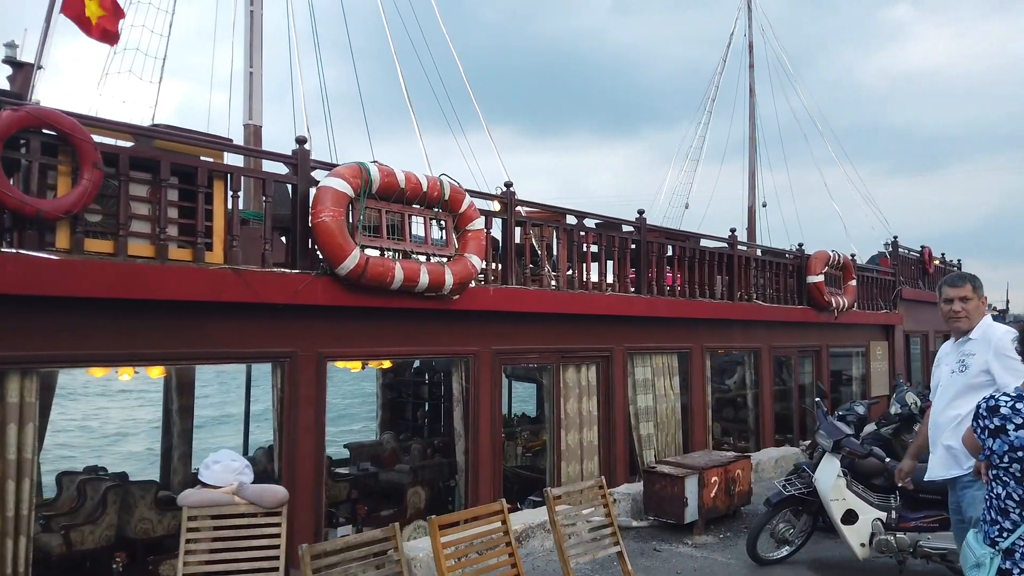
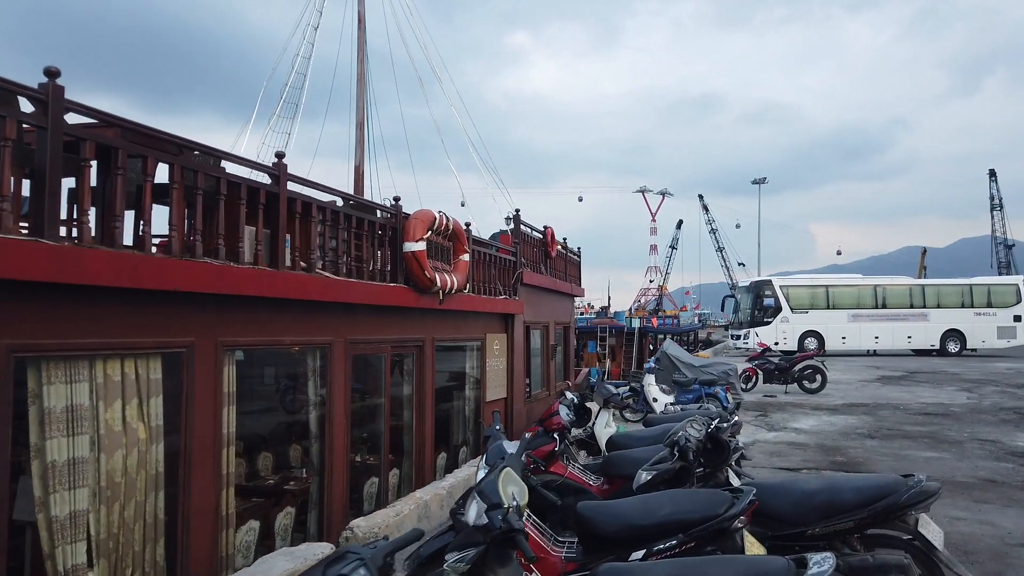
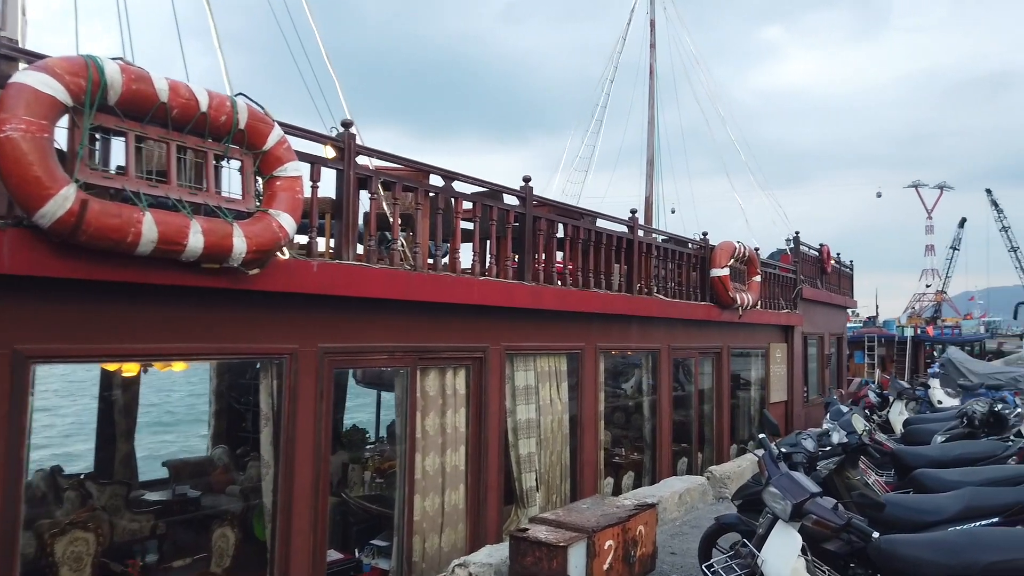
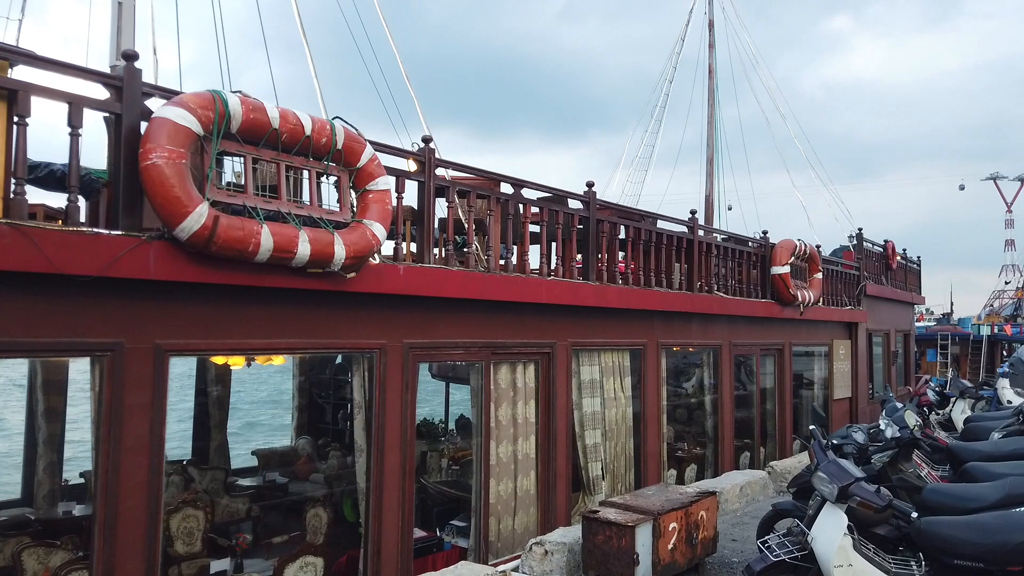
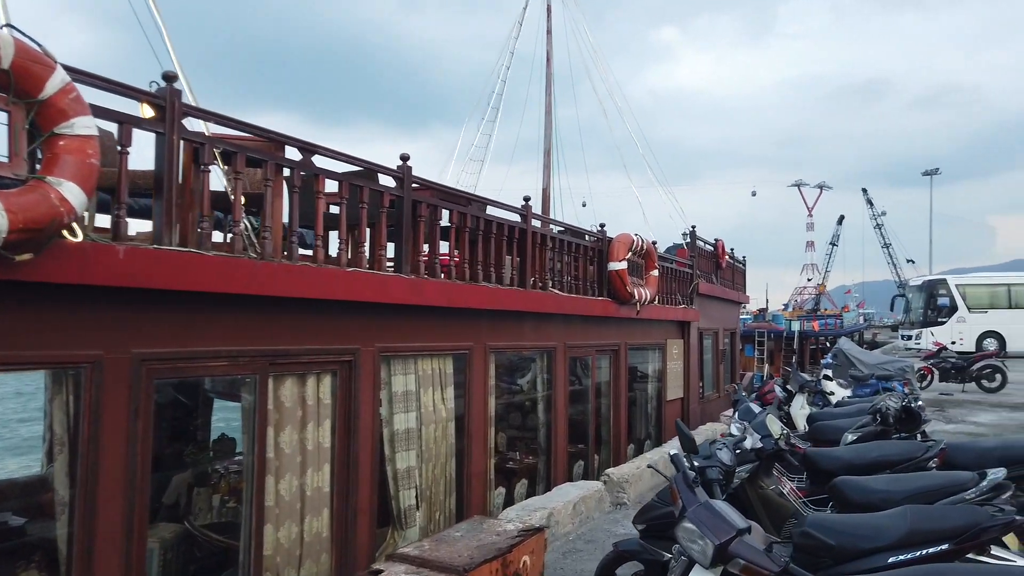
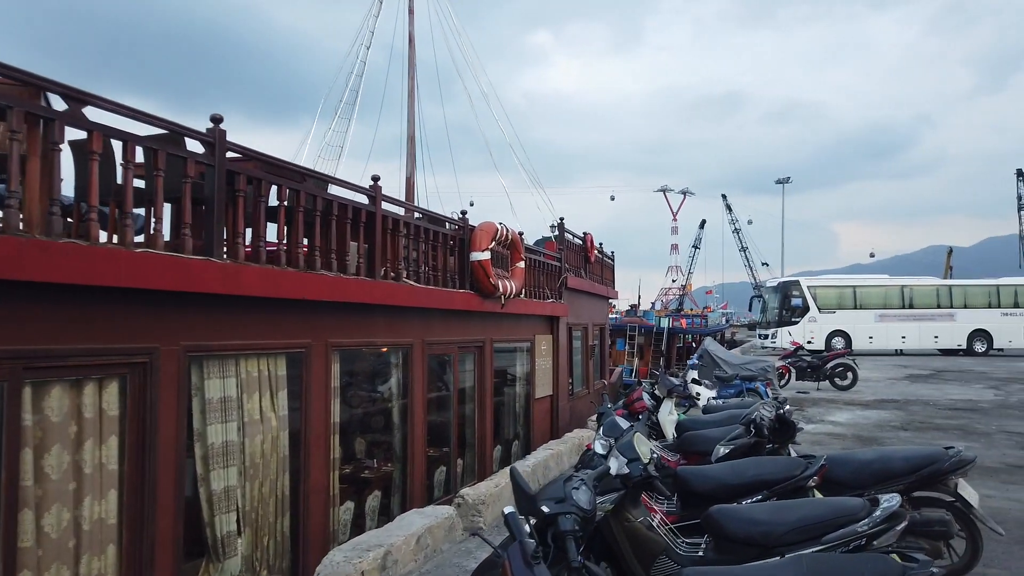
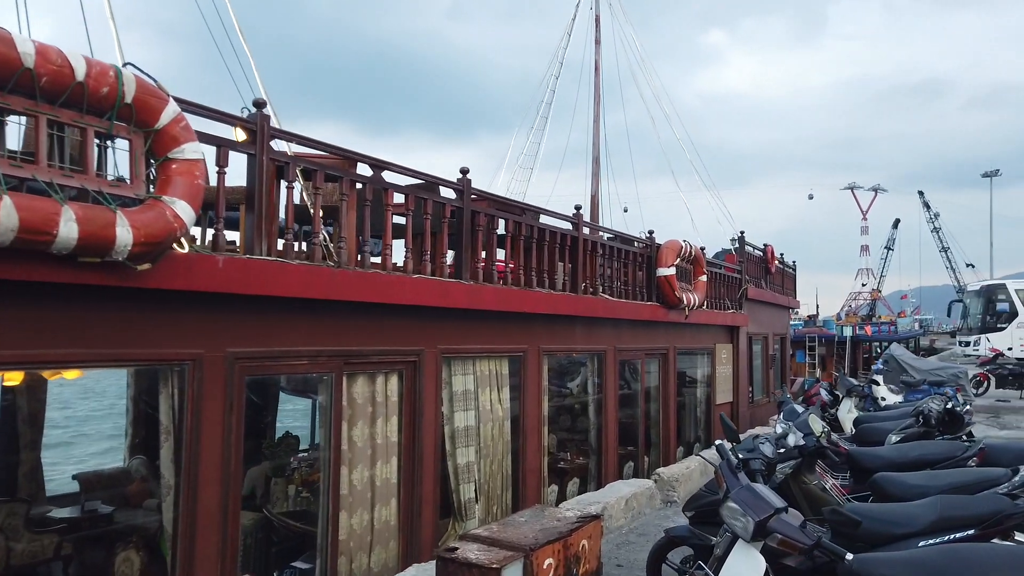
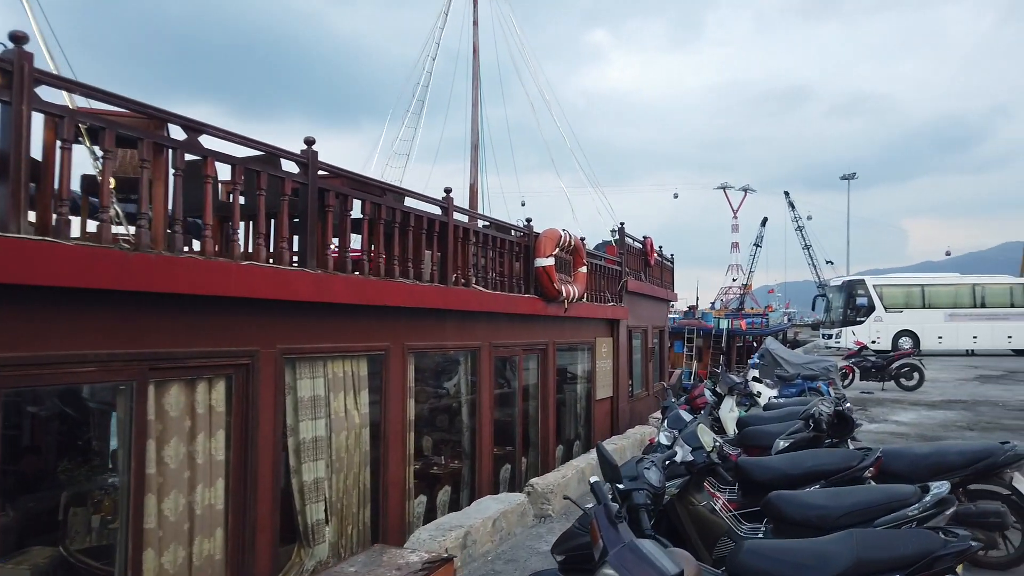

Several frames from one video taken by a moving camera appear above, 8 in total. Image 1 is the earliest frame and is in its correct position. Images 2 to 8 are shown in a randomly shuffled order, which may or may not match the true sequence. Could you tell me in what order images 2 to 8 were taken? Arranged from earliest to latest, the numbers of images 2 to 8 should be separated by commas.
4, 3, 7, 5, 8, 6, 2
